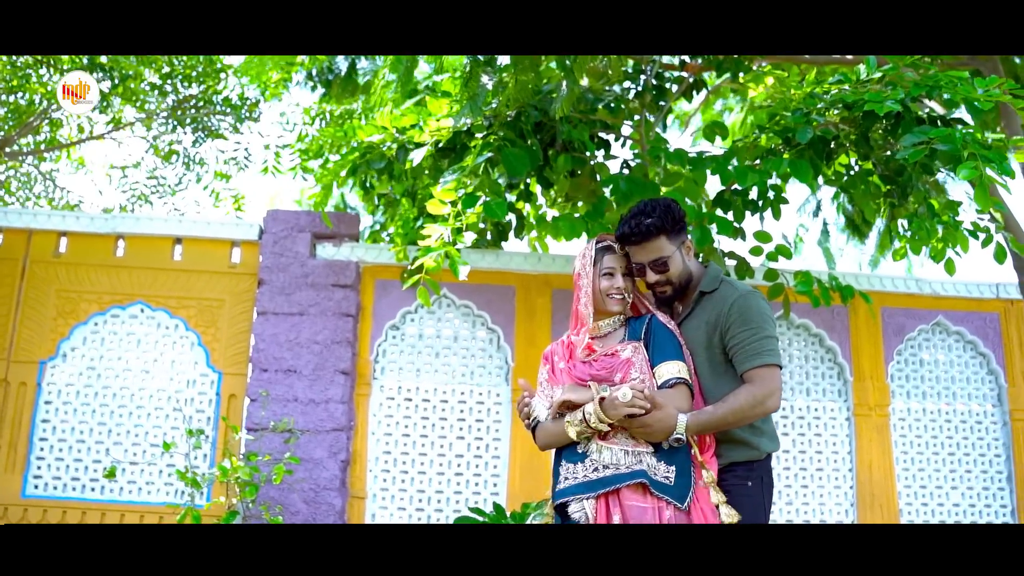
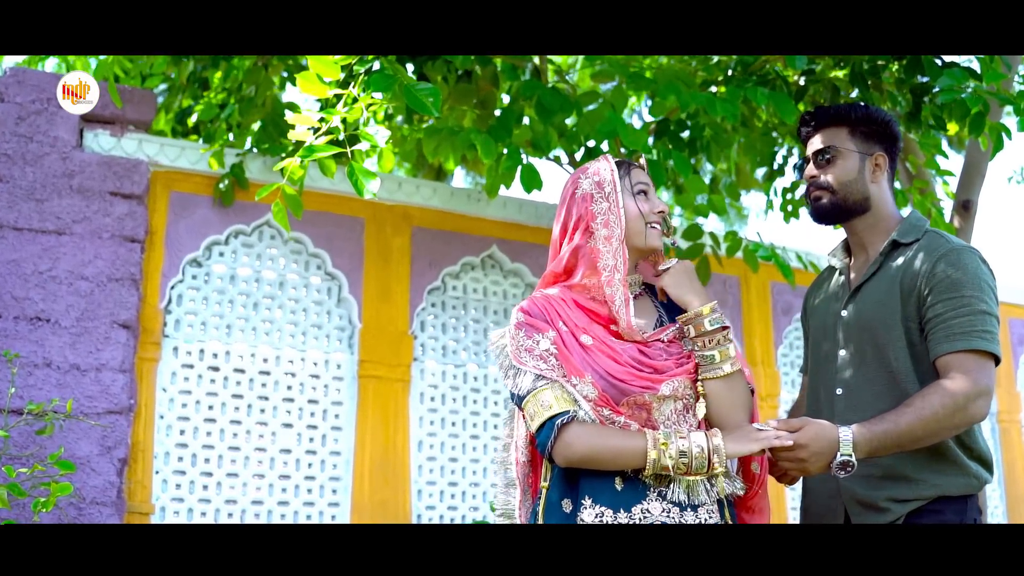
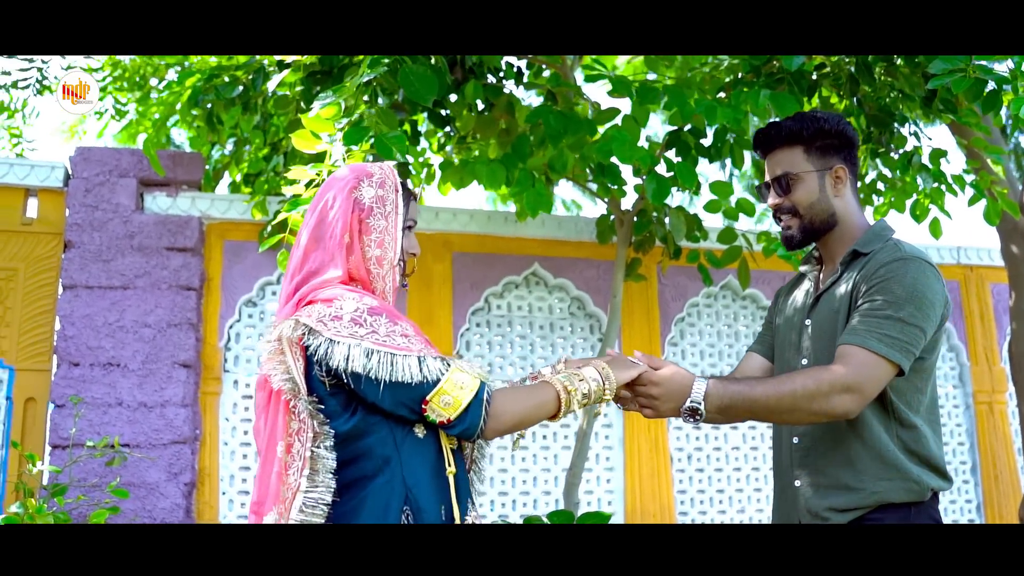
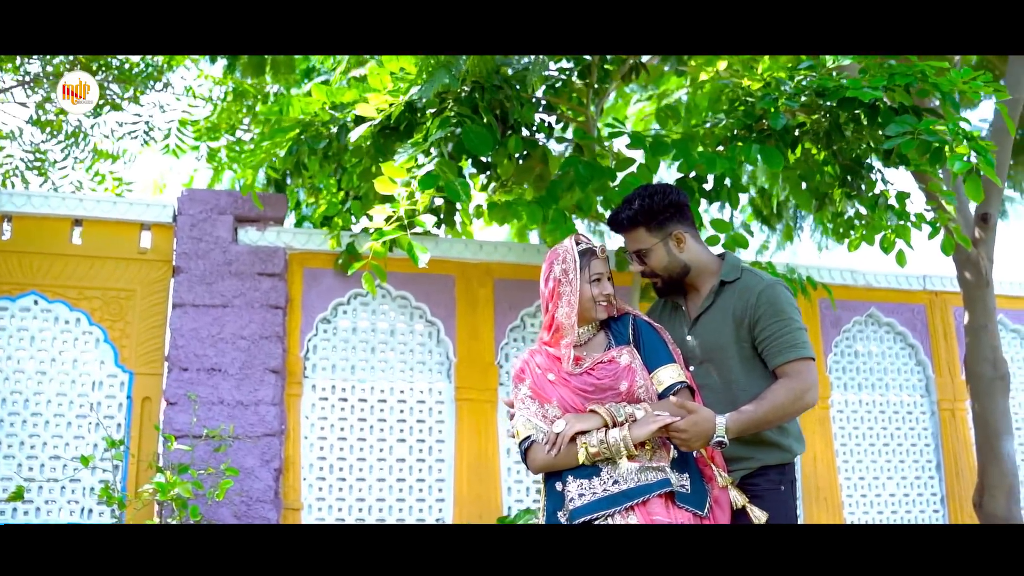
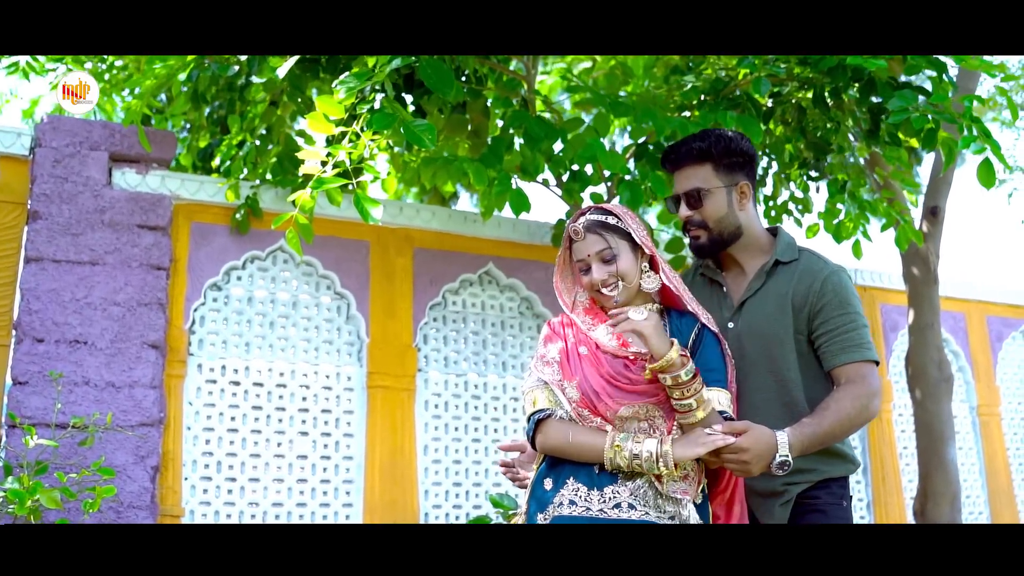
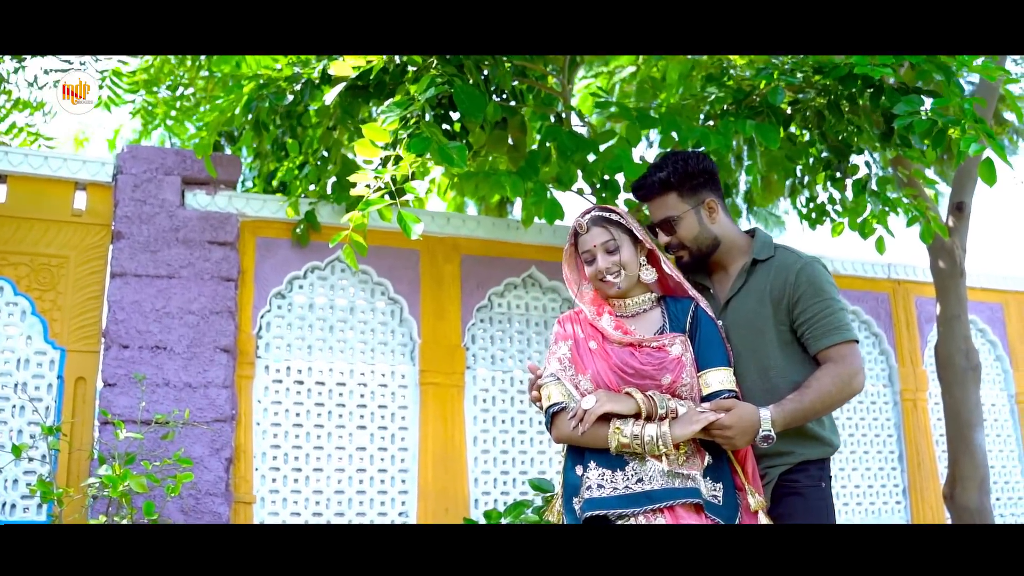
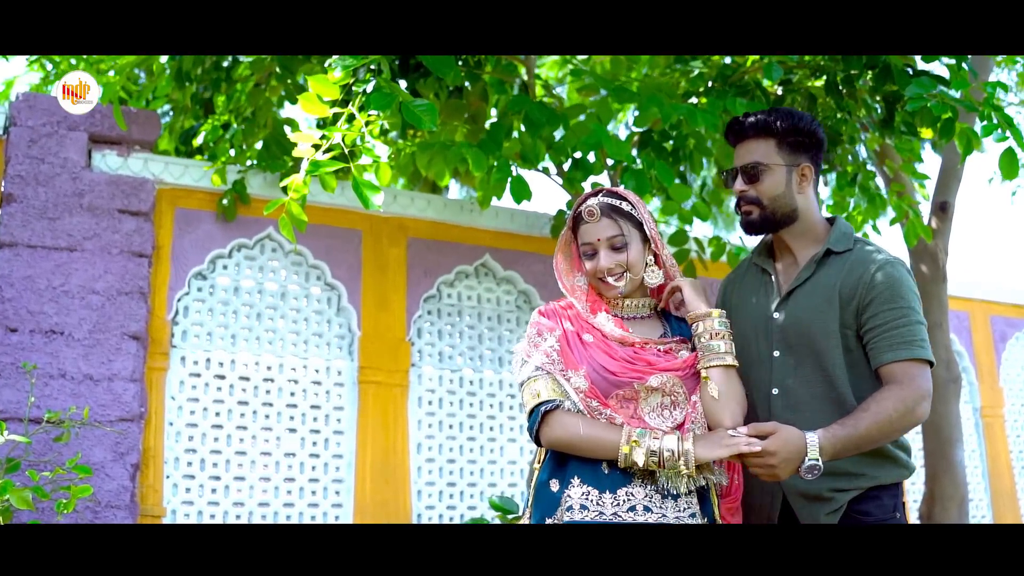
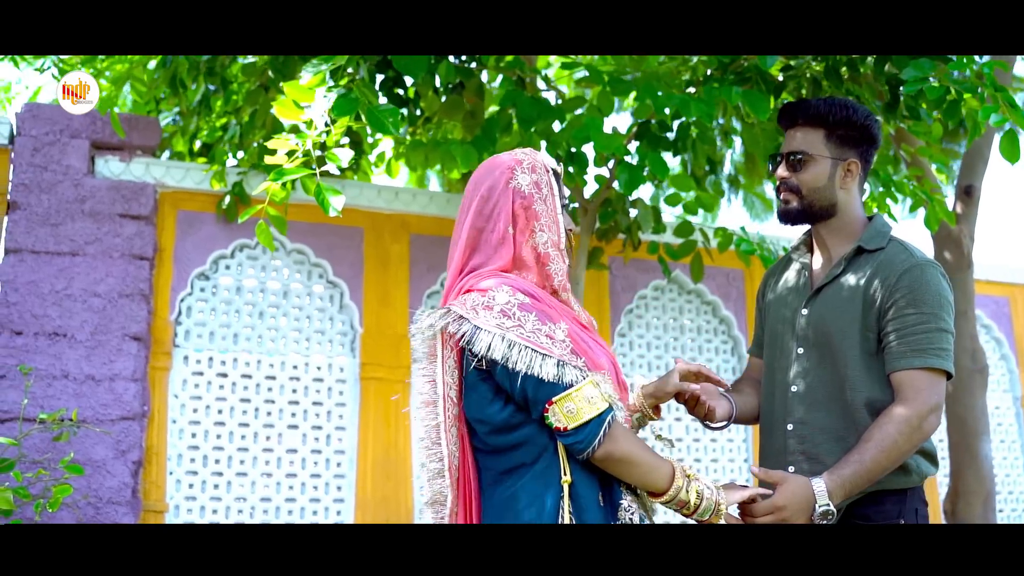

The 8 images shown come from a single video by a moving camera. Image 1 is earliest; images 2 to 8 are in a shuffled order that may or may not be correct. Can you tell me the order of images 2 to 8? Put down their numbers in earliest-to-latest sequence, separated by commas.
4, 6, 5, 7, 2, 8, 3
